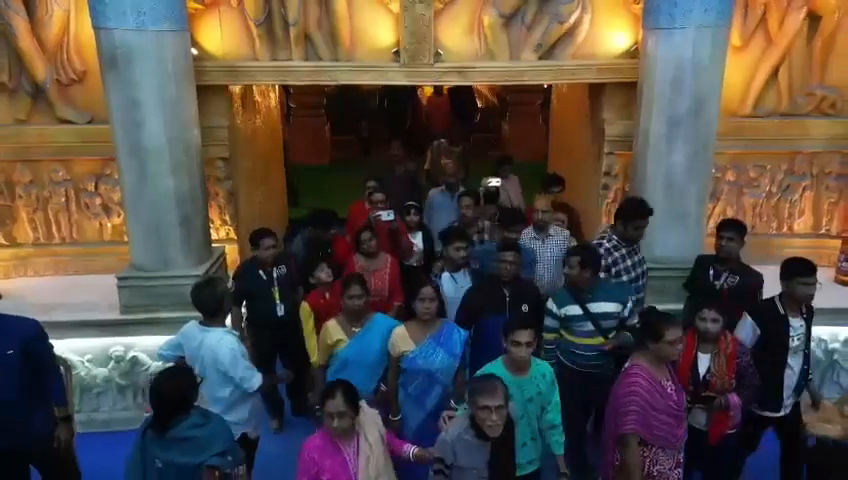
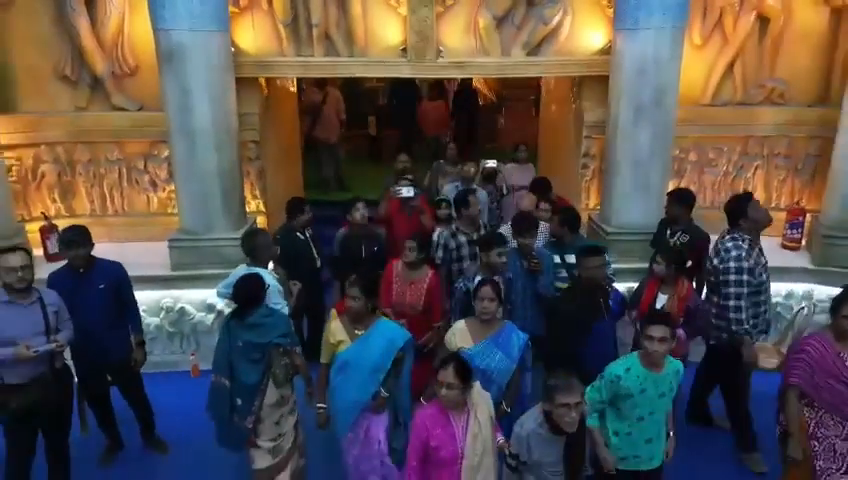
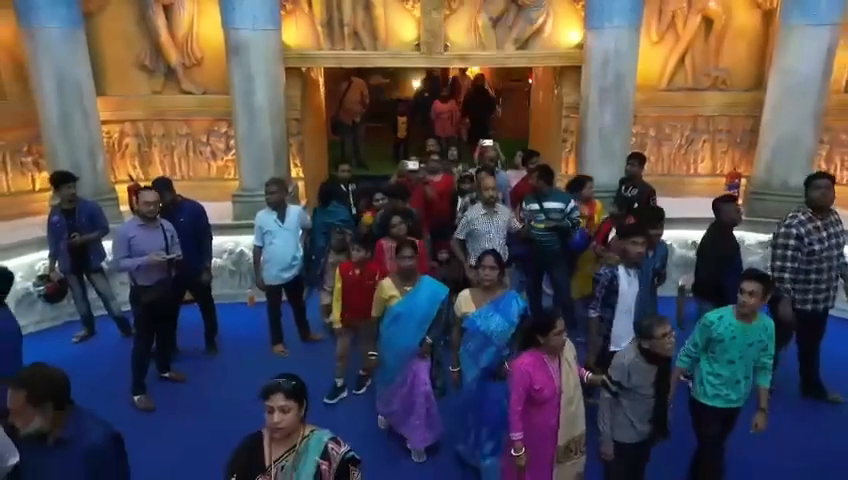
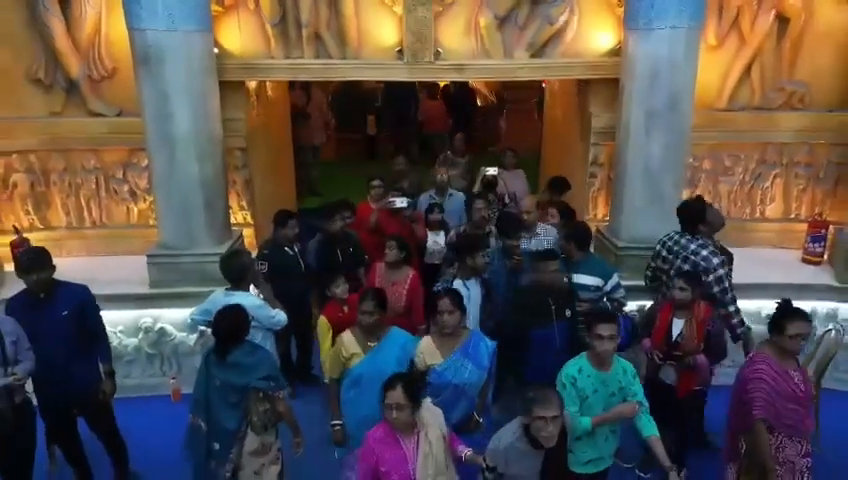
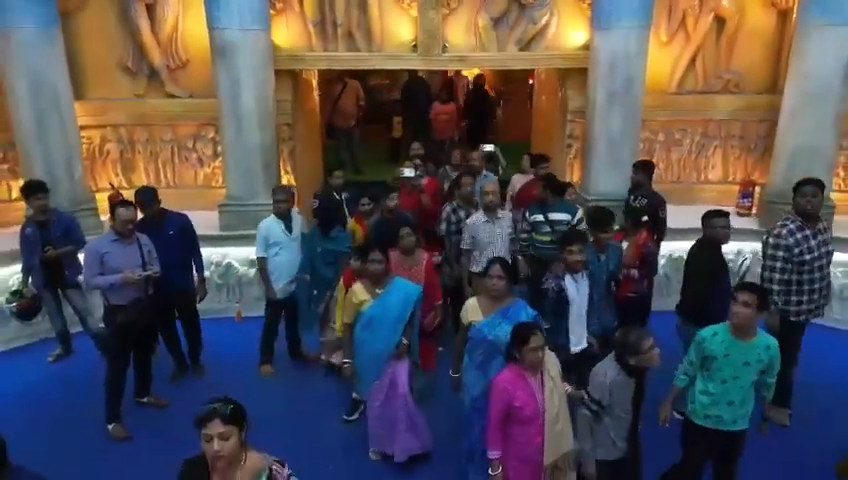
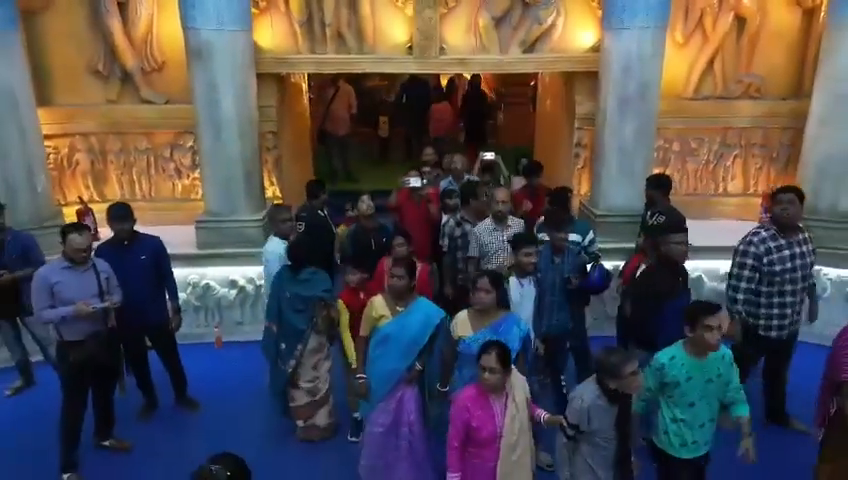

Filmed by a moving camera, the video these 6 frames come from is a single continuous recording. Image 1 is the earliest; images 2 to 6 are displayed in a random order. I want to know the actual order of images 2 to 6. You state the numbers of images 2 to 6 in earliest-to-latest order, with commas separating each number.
4, 2, 6, 5, 3
